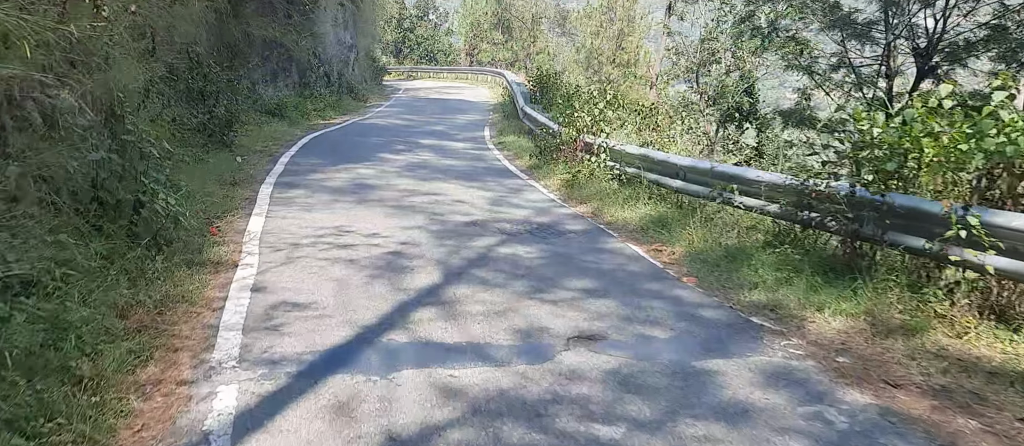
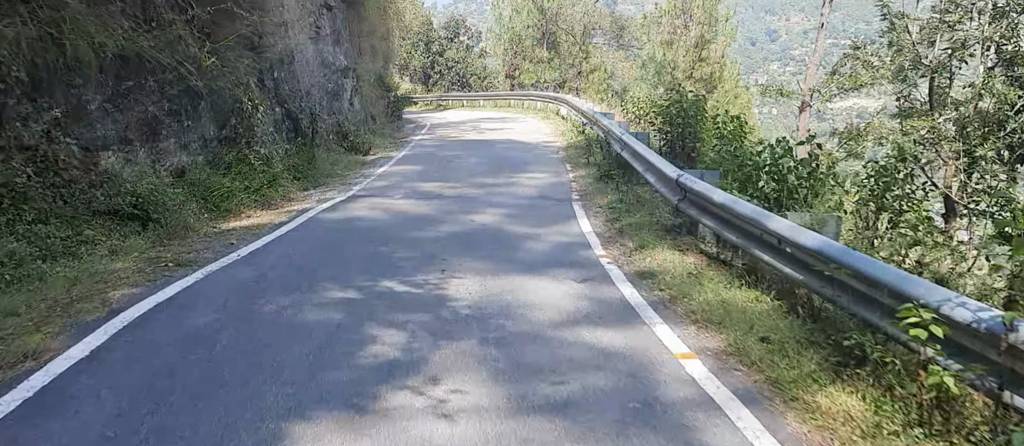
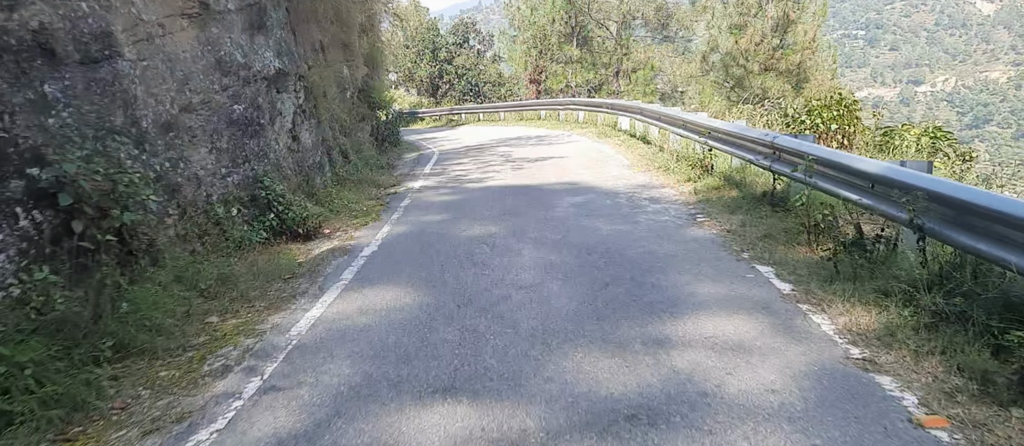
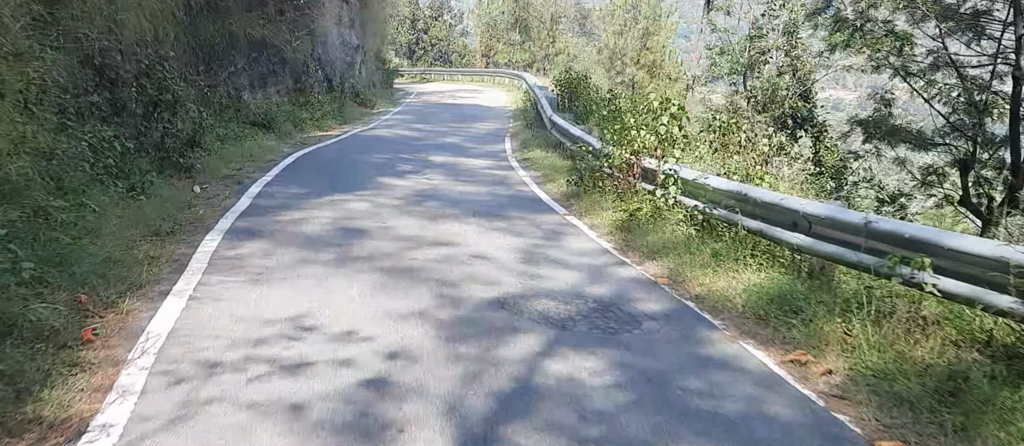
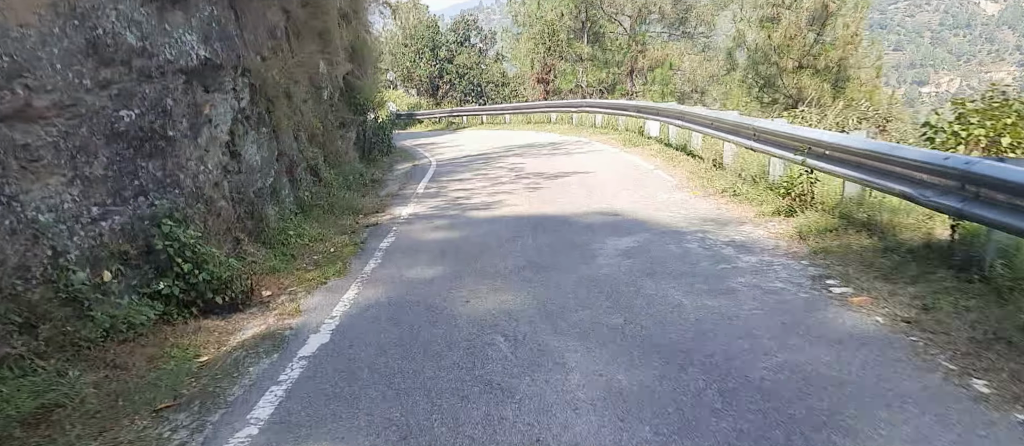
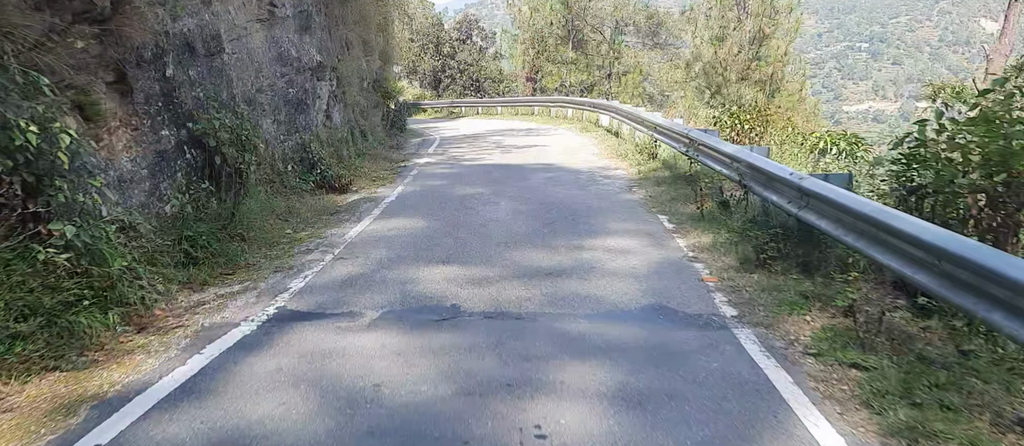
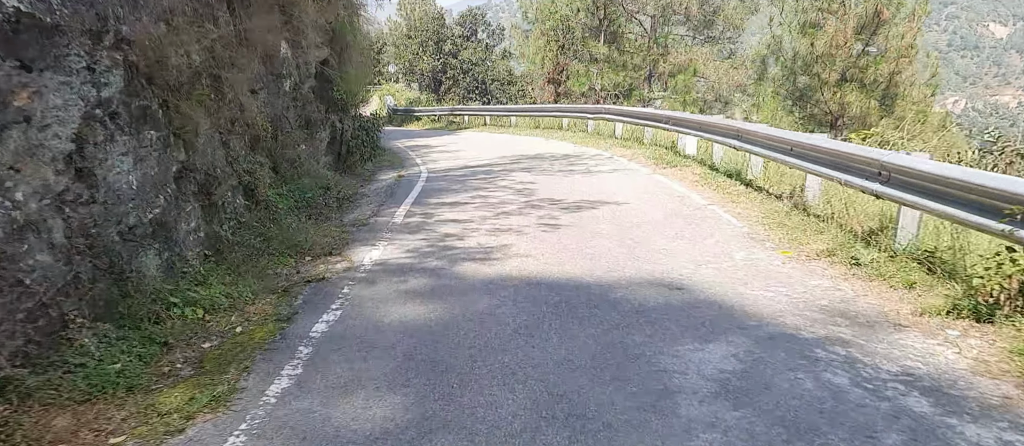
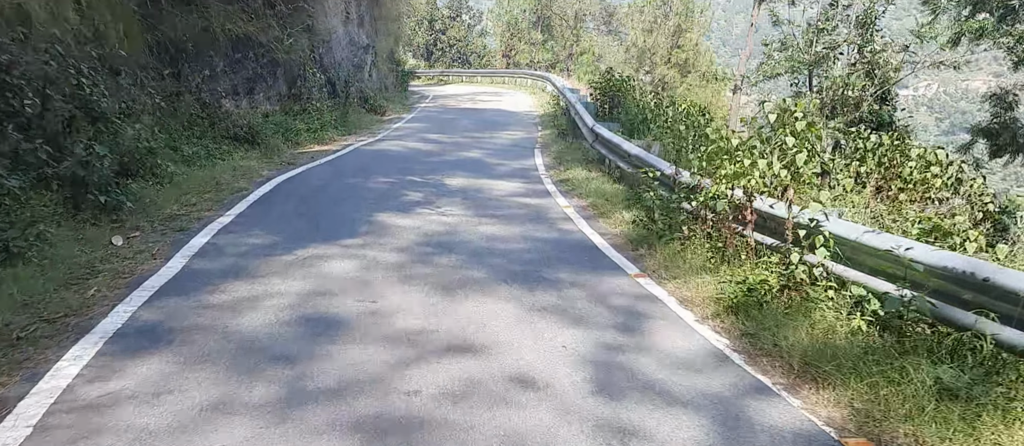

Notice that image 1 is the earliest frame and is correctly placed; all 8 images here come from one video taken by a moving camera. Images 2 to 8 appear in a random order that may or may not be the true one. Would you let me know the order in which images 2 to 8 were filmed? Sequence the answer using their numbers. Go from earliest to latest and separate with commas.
4, 8, 2, 6, 3, 5, 7
